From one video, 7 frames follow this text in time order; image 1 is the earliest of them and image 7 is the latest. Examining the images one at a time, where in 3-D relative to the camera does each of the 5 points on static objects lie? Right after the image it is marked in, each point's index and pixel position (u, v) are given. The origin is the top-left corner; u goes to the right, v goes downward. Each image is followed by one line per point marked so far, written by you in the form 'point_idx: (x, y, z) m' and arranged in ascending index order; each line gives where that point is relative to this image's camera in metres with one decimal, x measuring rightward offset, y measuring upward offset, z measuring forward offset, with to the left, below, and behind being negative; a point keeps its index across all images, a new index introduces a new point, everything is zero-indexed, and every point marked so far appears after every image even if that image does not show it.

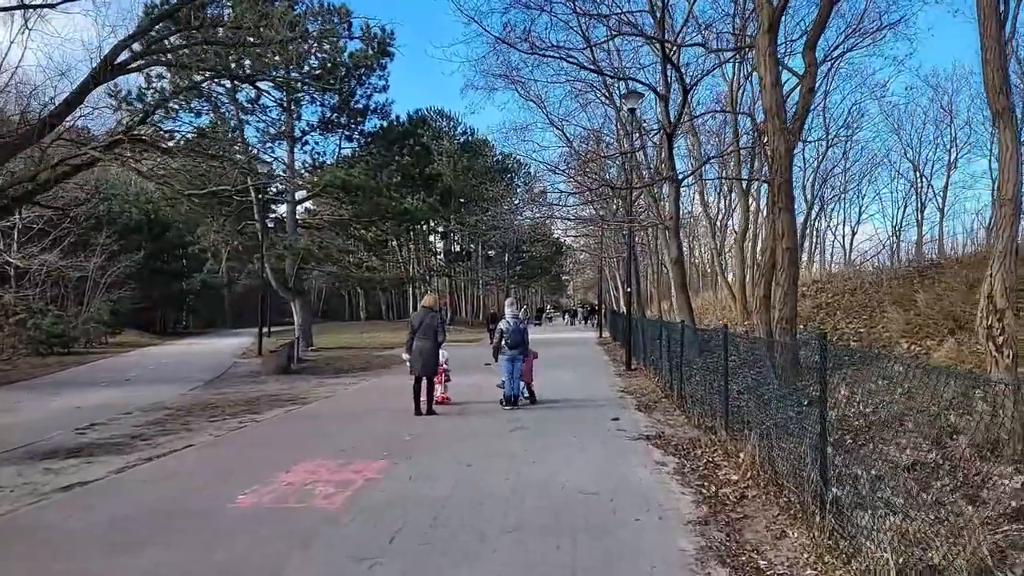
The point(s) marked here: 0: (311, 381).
0: (-4.9, -2.3, +17.1) m
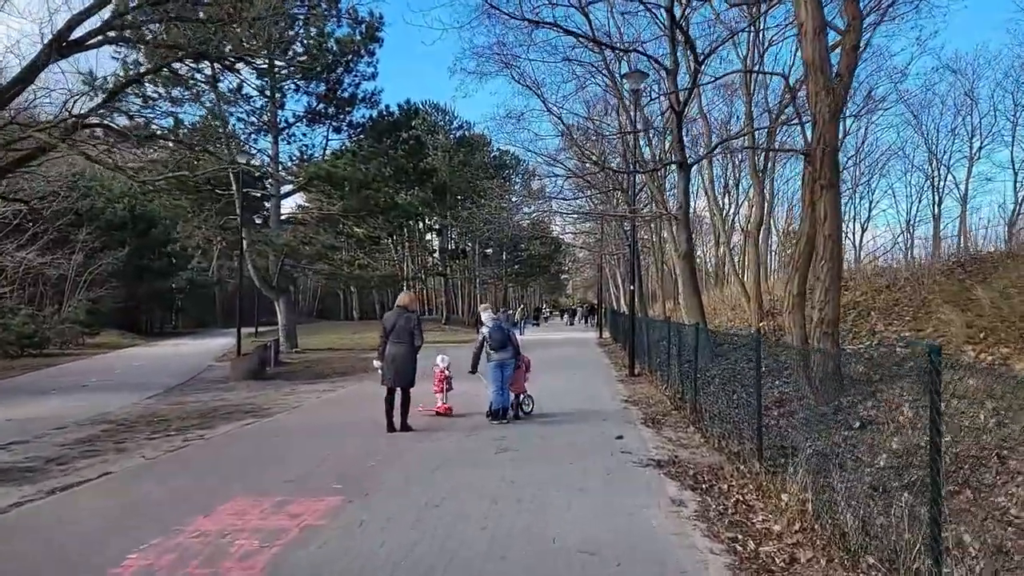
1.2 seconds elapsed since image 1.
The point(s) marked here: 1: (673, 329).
0: (-5.1, -2.2, +15.6) m
1: (+3.2, -0.8, +13.6) m
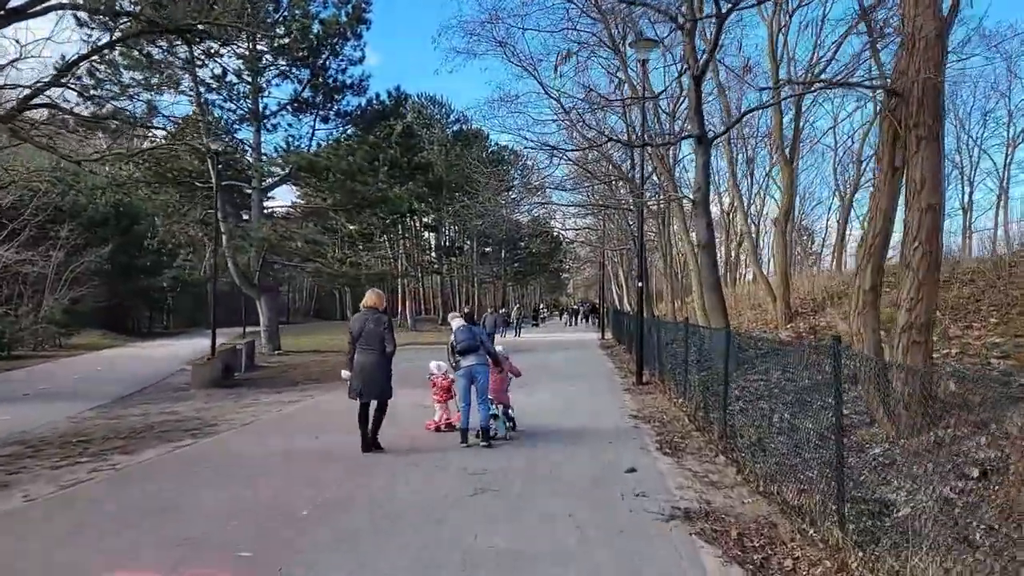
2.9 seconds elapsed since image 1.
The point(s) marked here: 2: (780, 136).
0: (-5.2, -2.1, +13.7) m
1: (+3.0, -0.7, +11.7) m
2: (+7.1, +4.0, +18.5) m
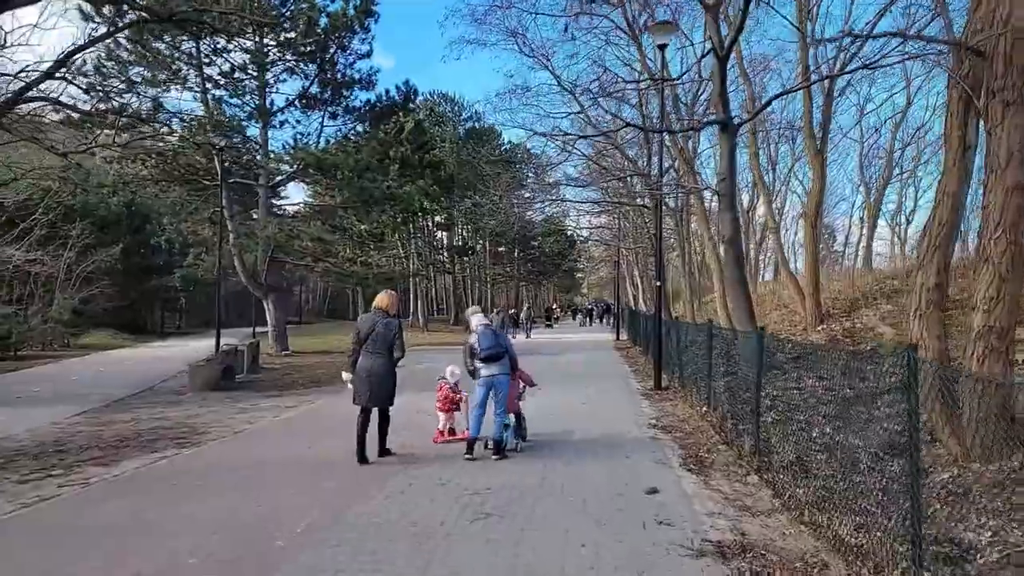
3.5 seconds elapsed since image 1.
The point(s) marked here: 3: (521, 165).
0: (-5.0, -2.1, +13.1) m
1: (+3.2, -0.7, +10.9) m
2: (+7.4, +4.1, +17.6) m
3: (+0.2, +3.4, +19.4) m
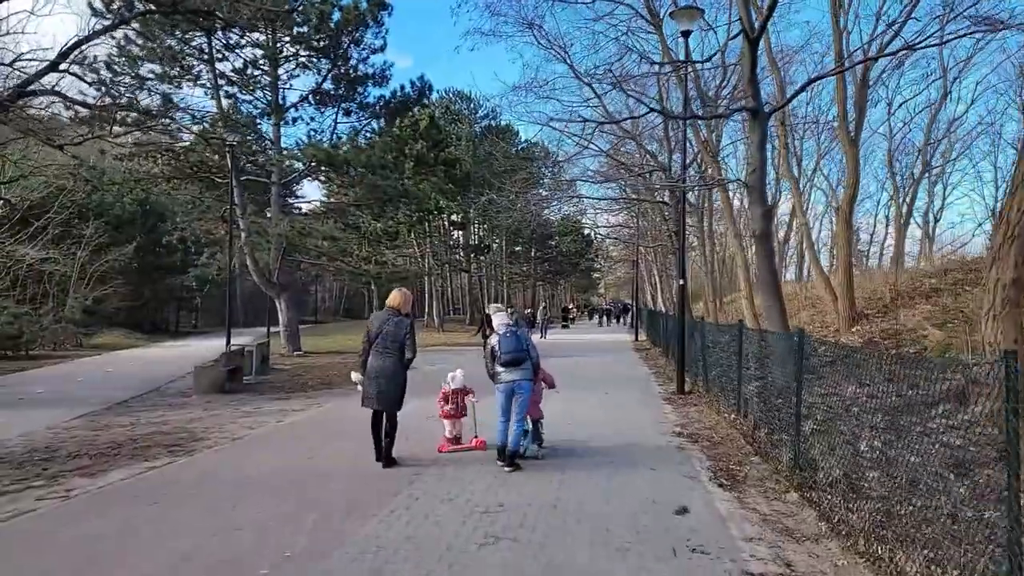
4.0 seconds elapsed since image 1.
0: (-4.7, -2.1, +12.6) m
1: (+3.4, -0.7, +10.2) m
2: (+7.8, +4.1, +16.8) m
3: (+0.7, +3.4, +18.7) m
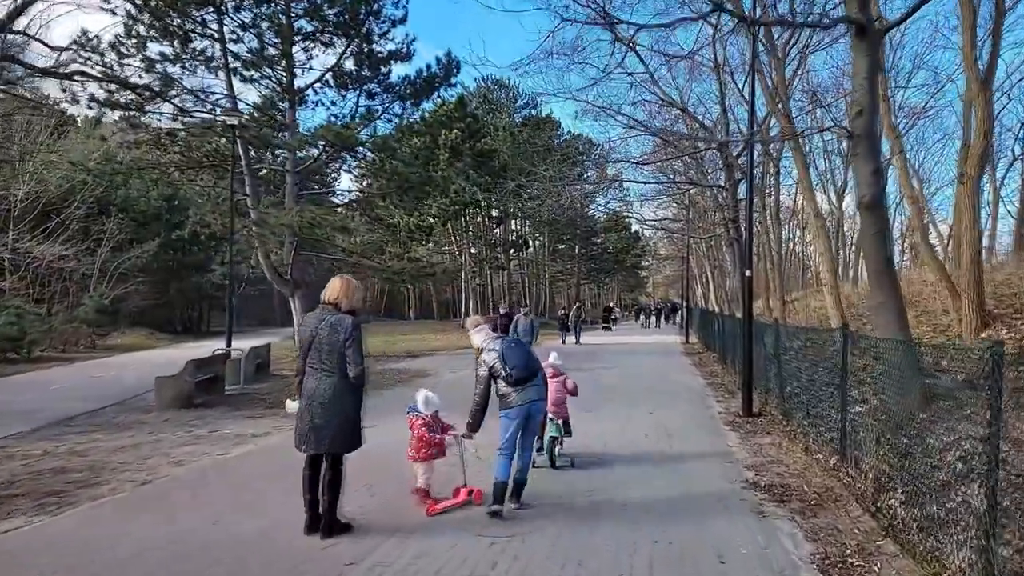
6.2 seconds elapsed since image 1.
0: (-4.5, -2.0, +10.2) m
1: (+3.5, -0.6, +7.3) m
2: (+8.3, +4.2, +13.6) m
3: (+1.3, +3.5, +16.0) m
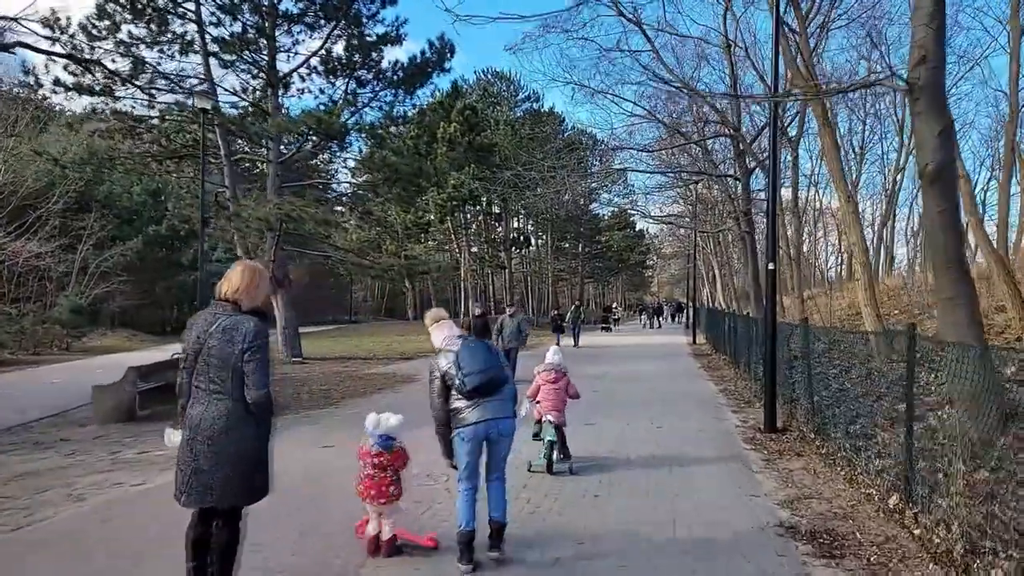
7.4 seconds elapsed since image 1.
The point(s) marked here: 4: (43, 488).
0: (-4.7, -2.0, +8.7) m
1: (+3.2, -0.5, +5.8) m
2: (+8.1, +4.3, +12.1) m
3: (+1.1, +3.6, +14.5) m
4: (-4.4, -1.9, +6.9) m
